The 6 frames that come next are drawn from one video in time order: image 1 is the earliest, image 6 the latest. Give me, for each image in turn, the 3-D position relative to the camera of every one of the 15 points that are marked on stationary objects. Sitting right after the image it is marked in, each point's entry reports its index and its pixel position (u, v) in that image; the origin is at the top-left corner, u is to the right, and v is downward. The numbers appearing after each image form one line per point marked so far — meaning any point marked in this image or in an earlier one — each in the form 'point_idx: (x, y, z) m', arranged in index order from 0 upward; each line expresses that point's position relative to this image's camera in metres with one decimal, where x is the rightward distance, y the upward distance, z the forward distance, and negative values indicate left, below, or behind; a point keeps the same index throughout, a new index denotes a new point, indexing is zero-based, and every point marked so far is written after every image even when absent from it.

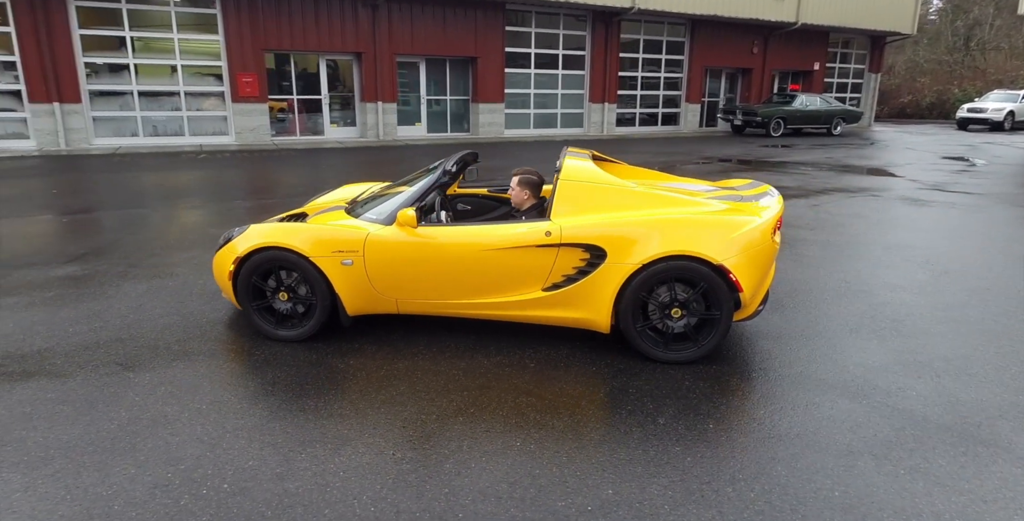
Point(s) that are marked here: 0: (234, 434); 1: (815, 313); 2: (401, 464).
0: (-1.4, -0.9, +2.8) m
1: (+2.4, -0.4, +4.5) m
2: (-0.5, -0.9, +2.6) m
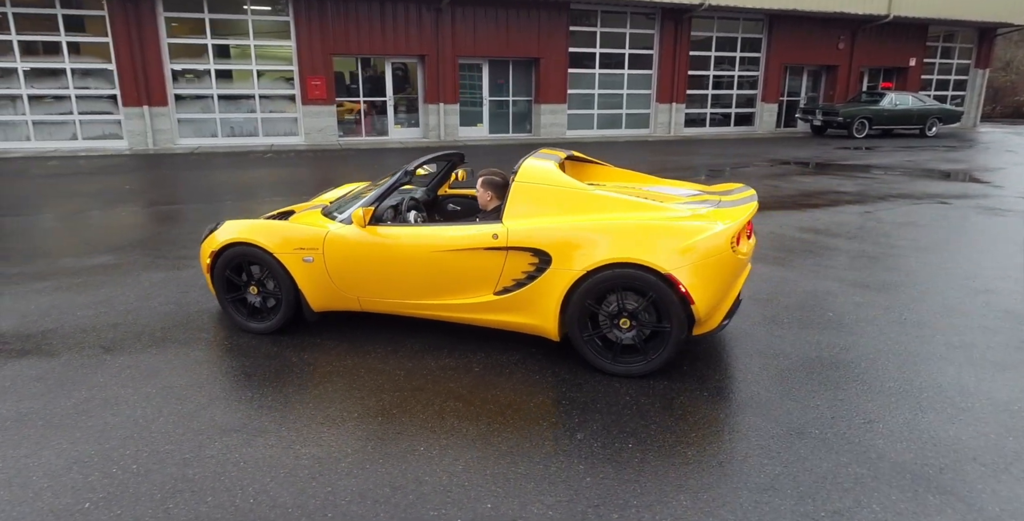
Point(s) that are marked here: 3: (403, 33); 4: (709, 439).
0: (-1.8, -0.8, +3.0) m
1: (+2.2, -0.5, +4.1) m
2: (-1.0, -0.9, +2.6) m
3: (-3.6, +8.0, +19.5) m
4: (+1.0, -0.9, +2.7) m
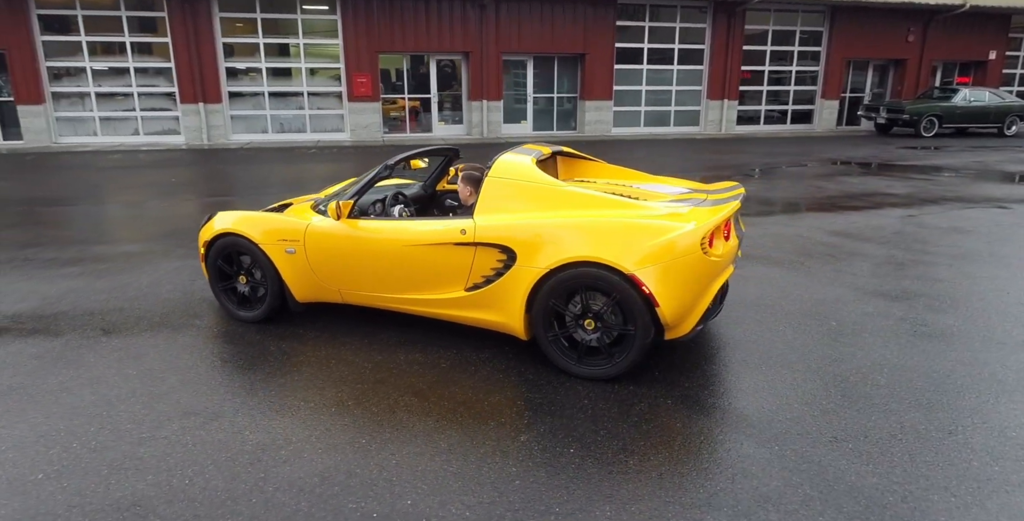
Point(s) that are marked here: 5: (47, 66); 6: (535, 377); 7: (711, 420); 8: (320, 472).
0: (-2.1, -0.8, +3.1) m
1: (+2.1, -0.5, +3.9) m
2: (-1.3, -0.9, +2.7) m
3: (-2.1, +8.2, +19.7) m
4: (+0.7, -0.9, +2.6) m
5: (-14.6, +6.1, +17.3) m
6: (+0.1, -0.7, +3.3) m
7: (+1.0, -0.8, +2.9) m
8: (-0.8, -0.9, +2.4) m
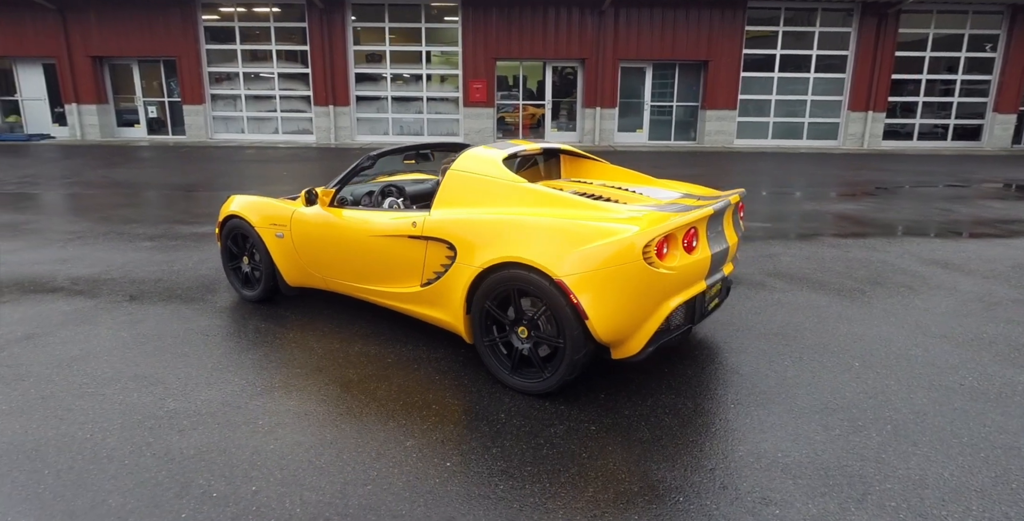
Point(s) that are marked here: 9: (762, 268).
0: (-2.5, -0.6, +3.4) m
1: (+1.8, -0.7, +3.2) m
2: (-1.8, -0.8, +2.8) m
3: (+1.8, +7.9, +19.7) m
4: (+0.1, -0.9, +2.3) m
5: (-11.0, +6.8, +20.1) m
6: (-0.2, -0.7, +3.1) m
7: (+0.5, -0.9, +2.5) m
8: (-1.4, -0.8, +2.5) m
9: (+2.4, -0.1, +5.3) m
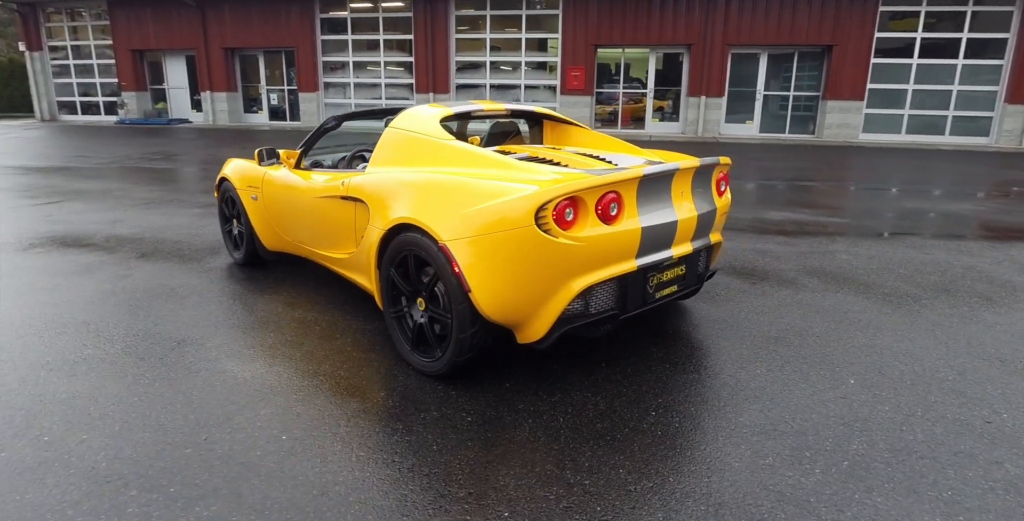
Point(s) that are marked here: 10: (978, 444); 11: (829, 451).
0: (-2.8, -0.3, +3.6) m
1: (+1.3, -0.6, +2.6) m
2: (-2.3, -0.5, +2.8) m
3: (+5.1, +8.0, +18.6) m
4: (-0.5, -0.7, +2.0) m
5: (-7.4, +7.7, +21.5) m
6: (-0.7, -0.5, +2.8) m
7: (-0.1, -0.7, +2.1) m
8: (-2.0, -0.6, +2.5) m
9: (+2.4, 0.0, +4.5) m
10: (+1.8, -0.7, +2.1) m
11: (+1.2, -0.7, +2.1) m
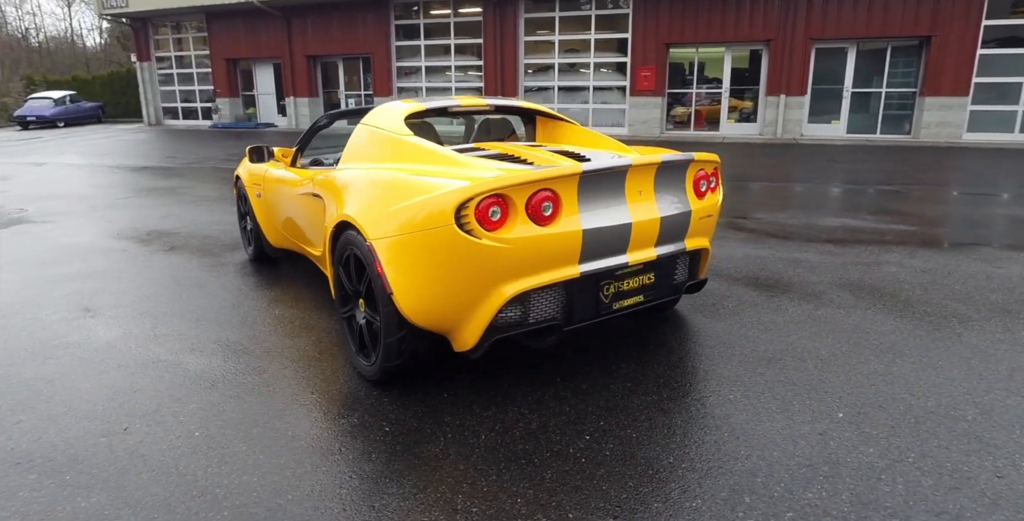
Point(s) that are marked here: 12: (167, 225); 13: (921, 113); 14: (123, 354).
0: (-2.9, -0.2, +3.8) m
1: (+1.0, -0.6, +2.2) m
2: (-2.5, -0.4, +3.0) m
3: (+7.3, +7.8, +17.6) m
4: (-0.8, -0.7, +1.9) m
5: (-4.7, +7.8, +22.2) m
6: (-0.9, -0.5, +2.8) m
7: (-0.4, -0.7, +2.0) m
8: (-2.2, -0.5, +2.6) m
9: (+2.4, -0.1, +4.0) m
10: (+1.4, -0.8, +1.7) m
11: (+0.8, -0.7, +1.8) m
12: (-3.7, +0.4, +6.0) m
13: (+12.2, +4.5, +16.7) m
14: (-2.0, -0.5, +2.8) m
